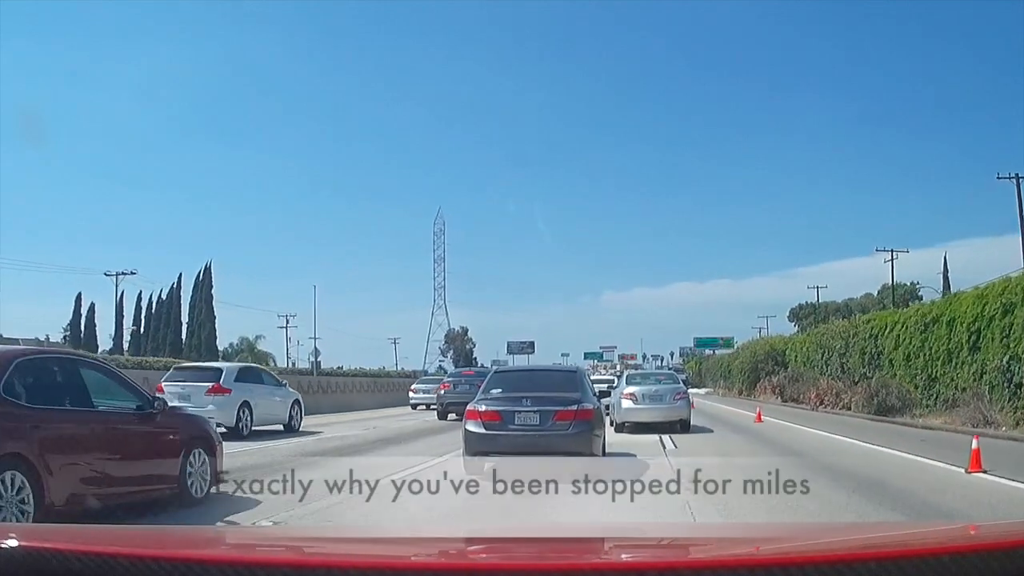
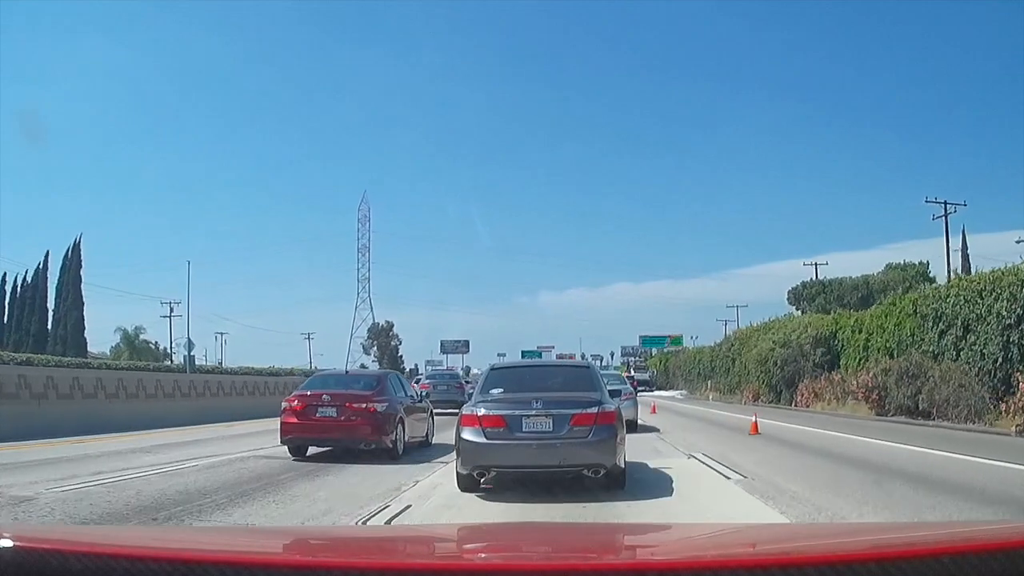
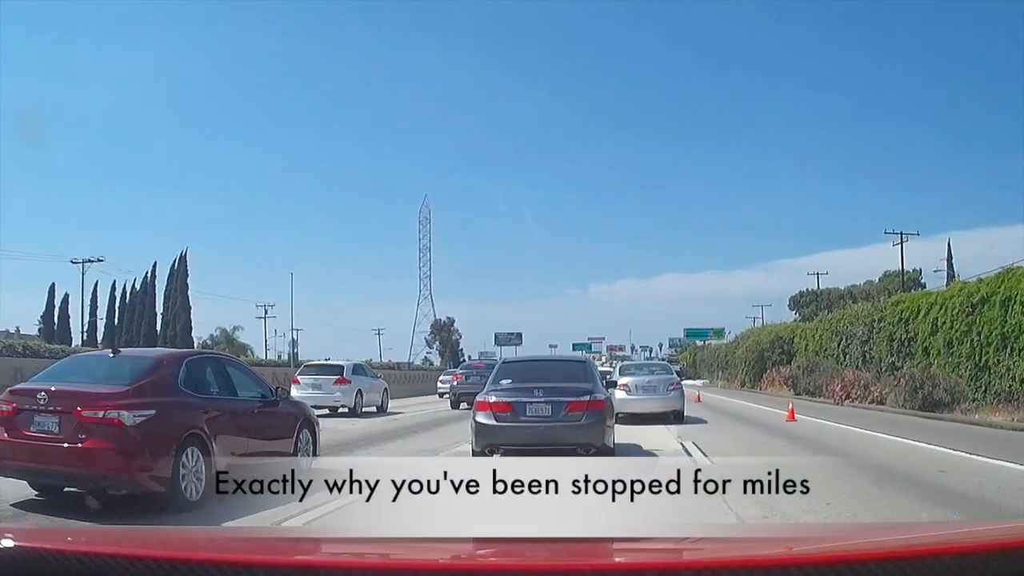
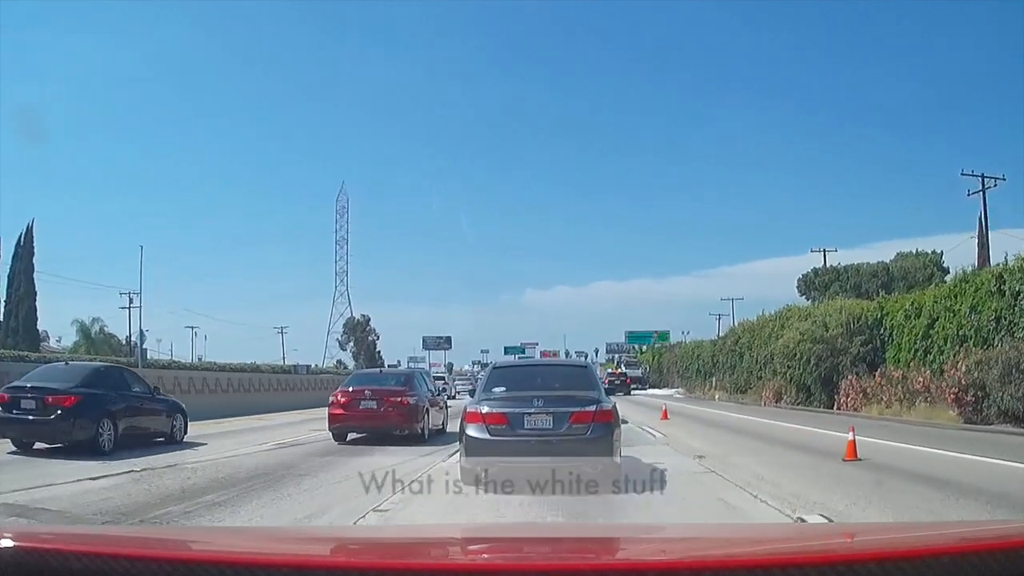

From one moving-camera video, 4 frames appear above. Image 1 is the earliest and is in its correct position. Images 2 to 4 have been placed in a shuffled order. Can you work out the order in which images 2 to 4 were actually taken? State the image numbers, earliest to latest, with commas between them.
3, 2, 4
